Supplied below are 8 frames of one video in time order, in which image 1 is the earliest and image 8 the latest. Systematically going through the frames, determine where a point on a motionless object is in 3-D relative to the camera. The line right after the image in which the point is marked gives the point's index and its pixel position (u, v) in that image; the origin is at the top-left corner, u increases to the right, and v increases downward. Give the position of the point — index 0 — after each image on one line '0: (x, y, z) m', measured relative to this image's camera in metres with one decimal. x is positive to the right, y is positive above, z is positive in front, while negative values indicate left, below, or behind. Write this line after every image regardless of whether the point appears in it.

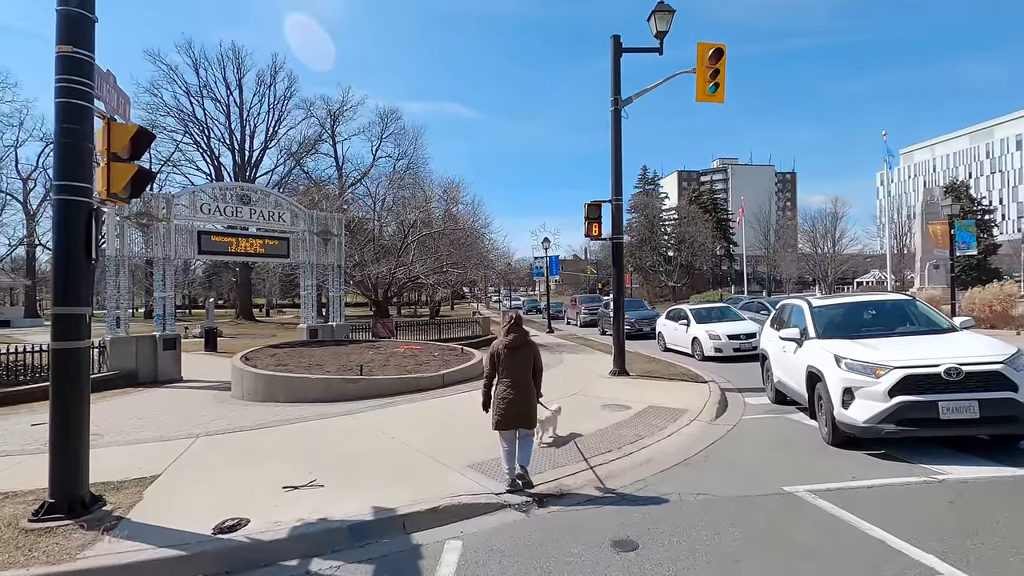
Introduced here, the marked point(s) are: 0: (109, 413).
0: (-7.0, -2.3, +8.8) m
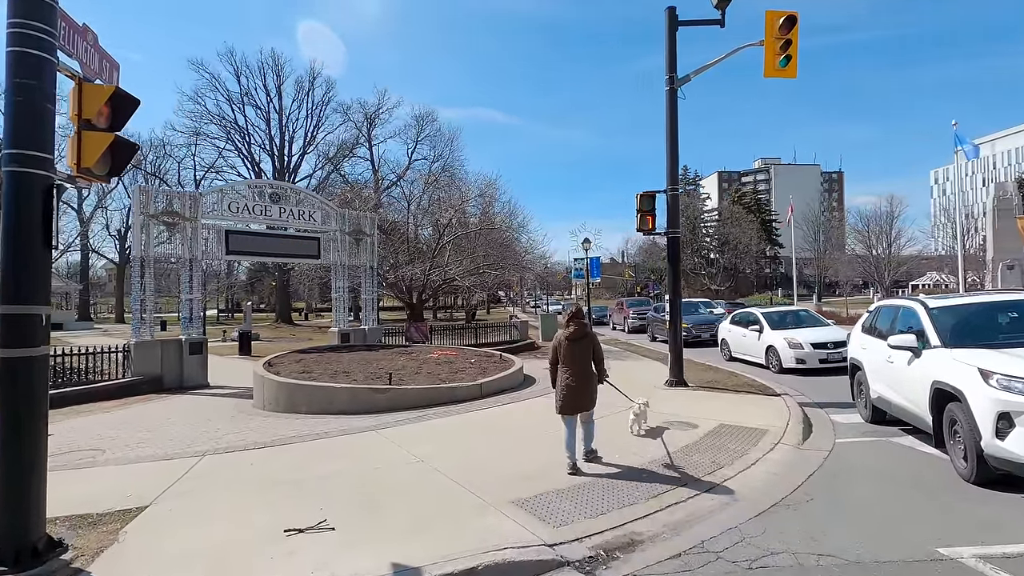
0: (-6.3, -2.3, +8.1) m
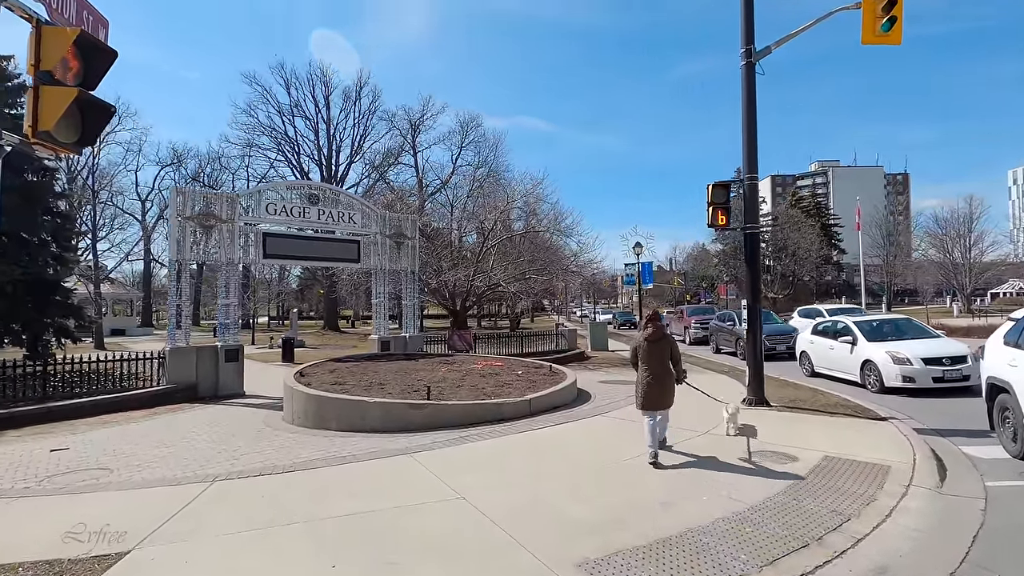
0: (-5.5, -2.3, +7.4) m
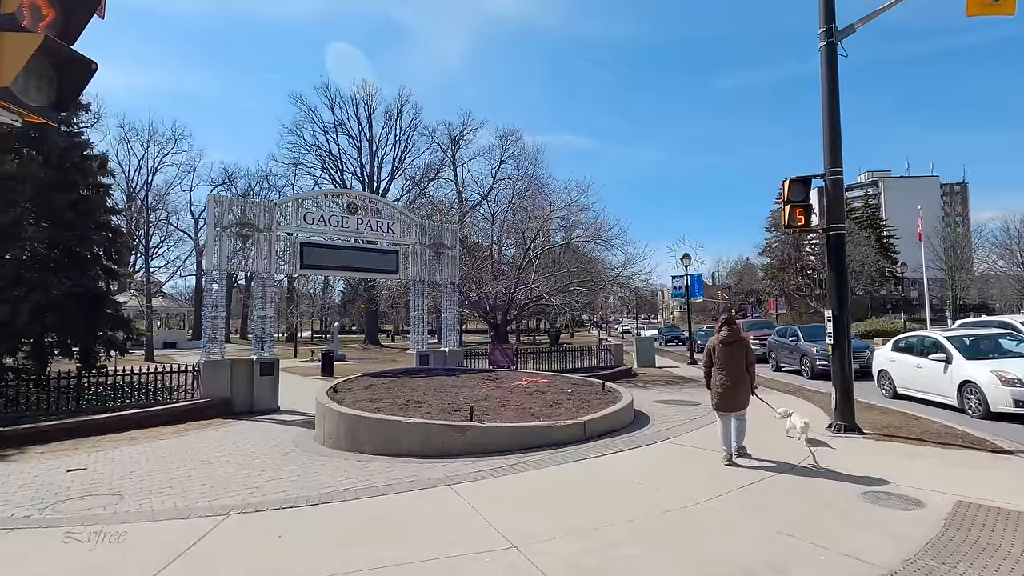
0: (-4.8, -2.4, +6.8) m
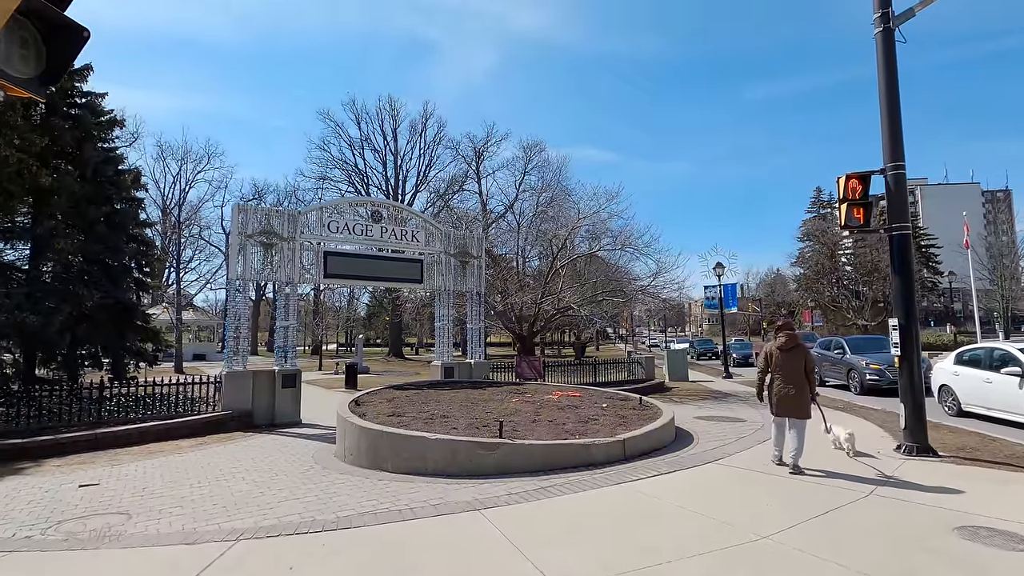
0: (-4.4, -2.5, +6.5) m
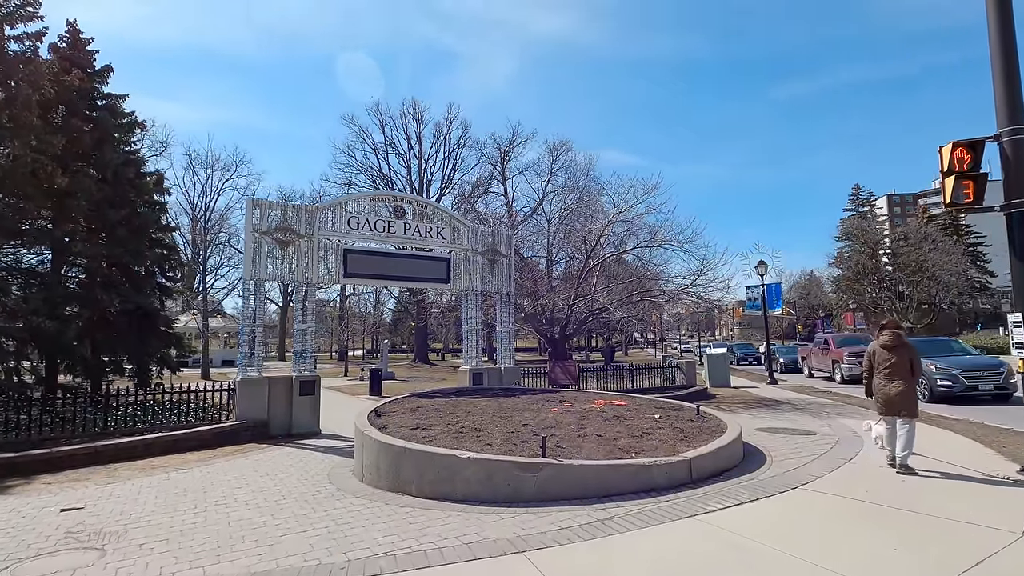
0: (-3.9, -2.4, +5.7) m
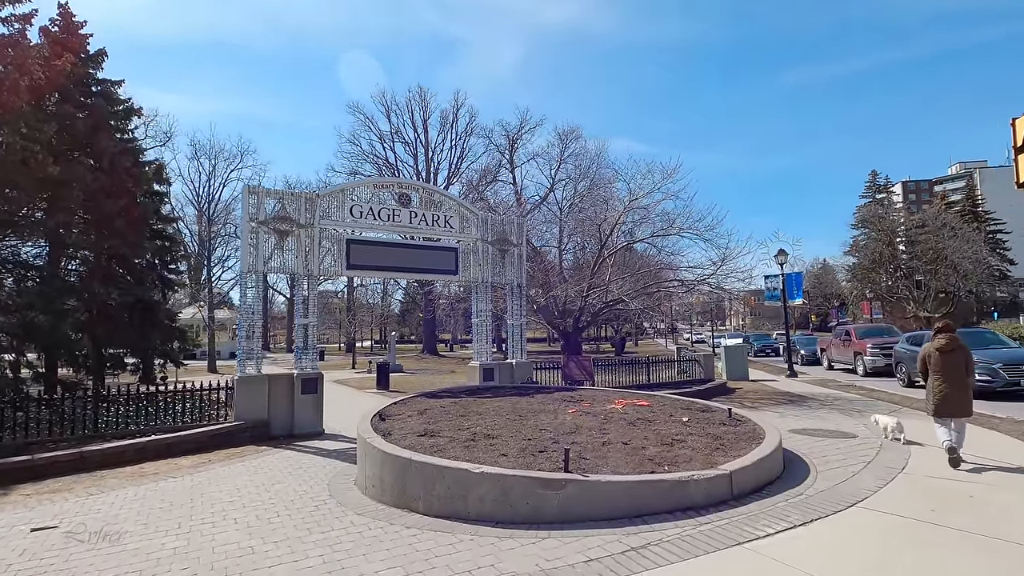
0: (-3.7, -2.4, +5.1) m
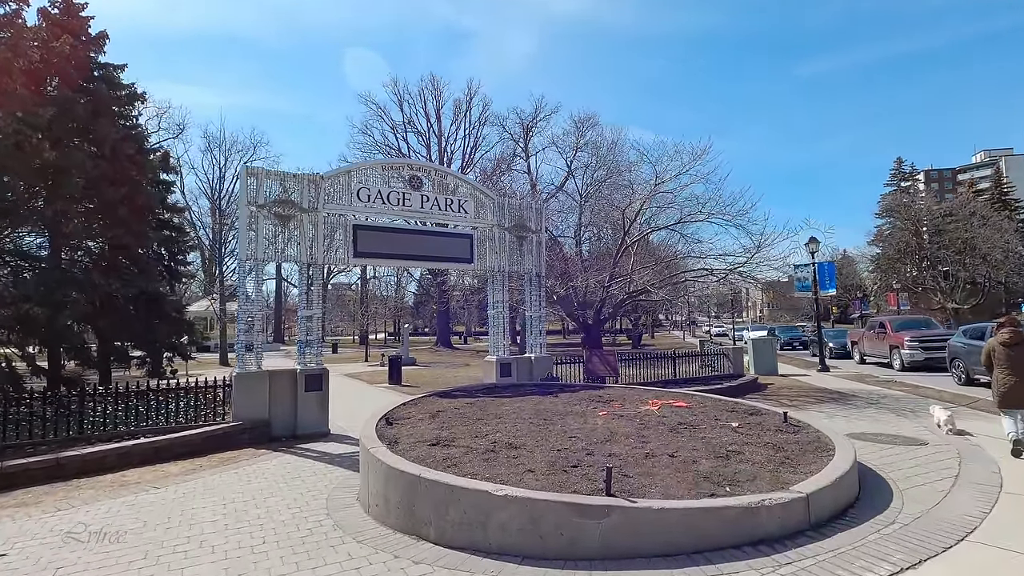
0: (-3.4, -2.2, +4.4) m
